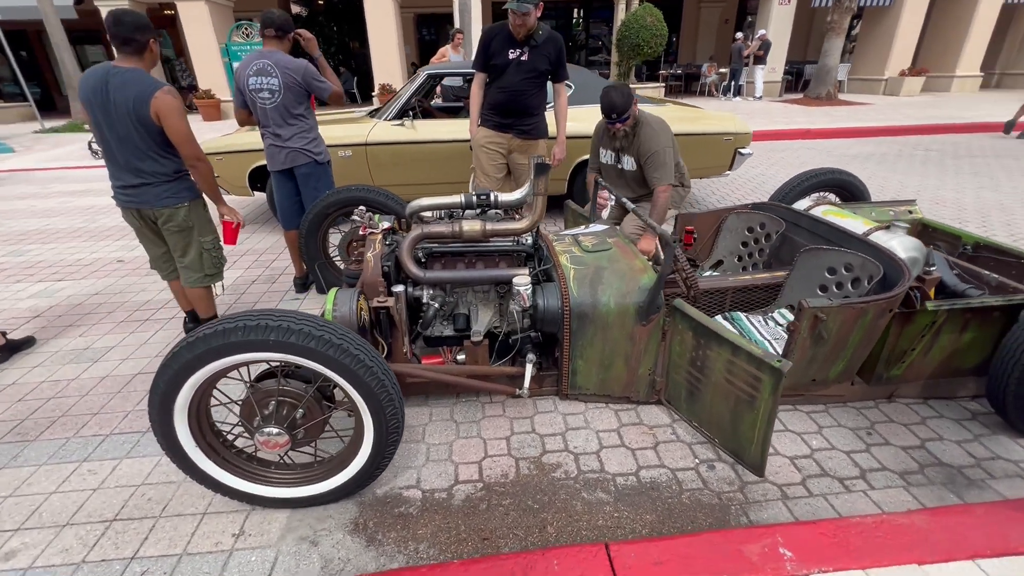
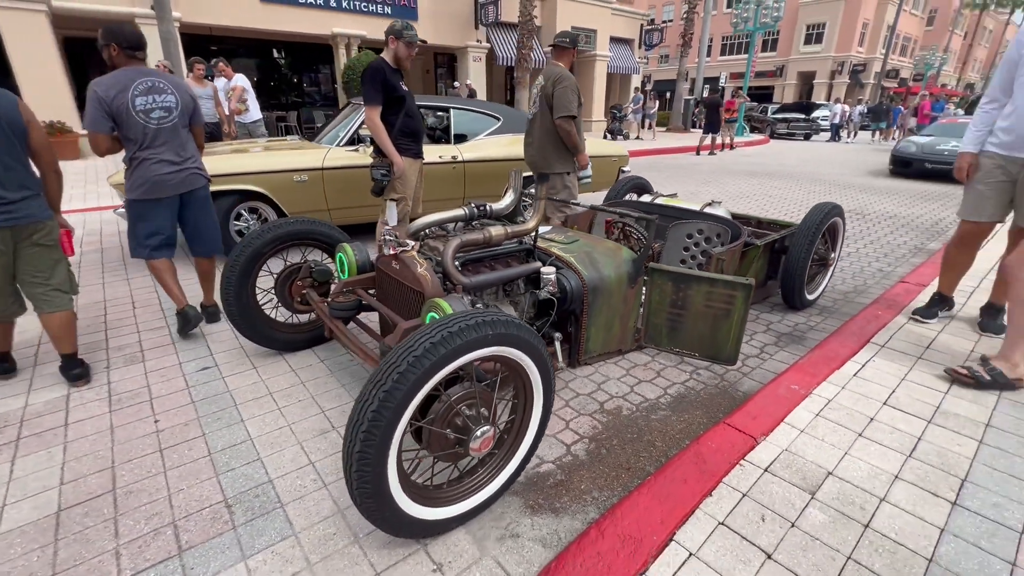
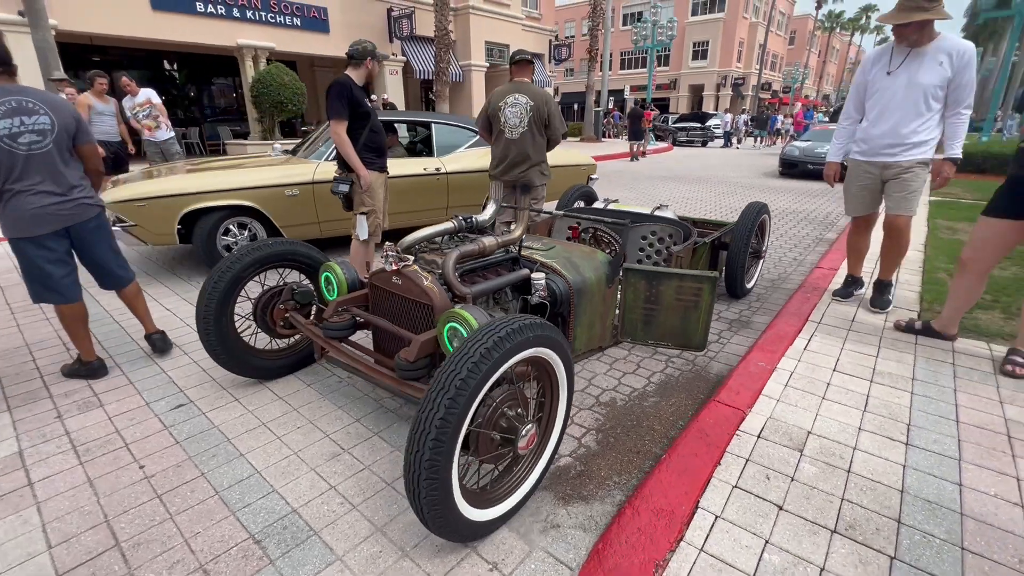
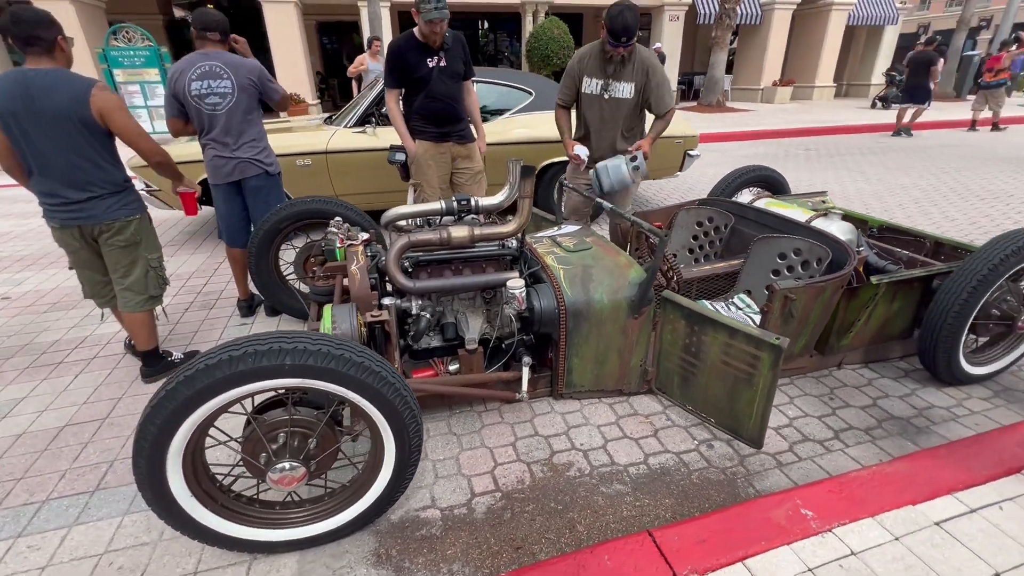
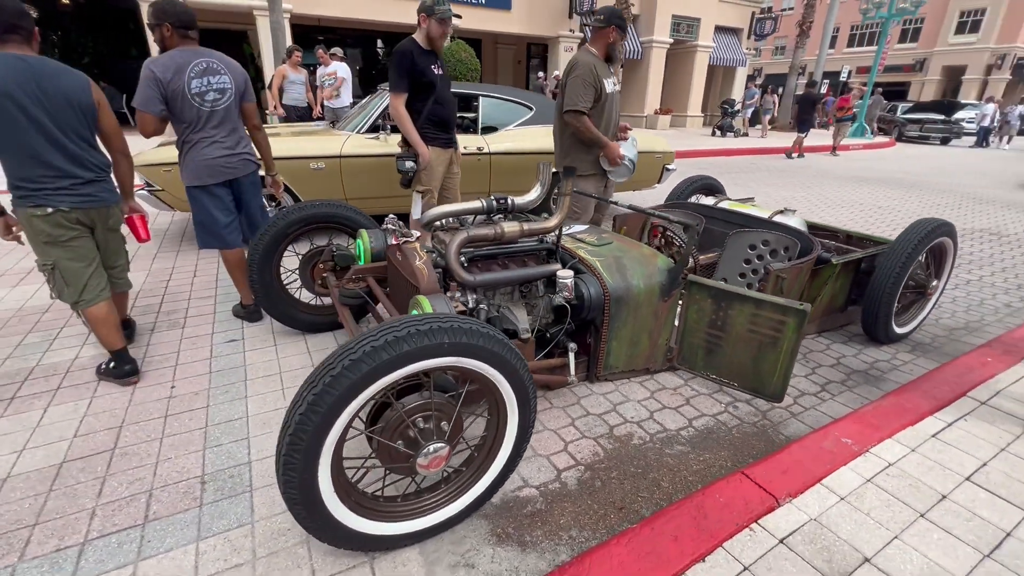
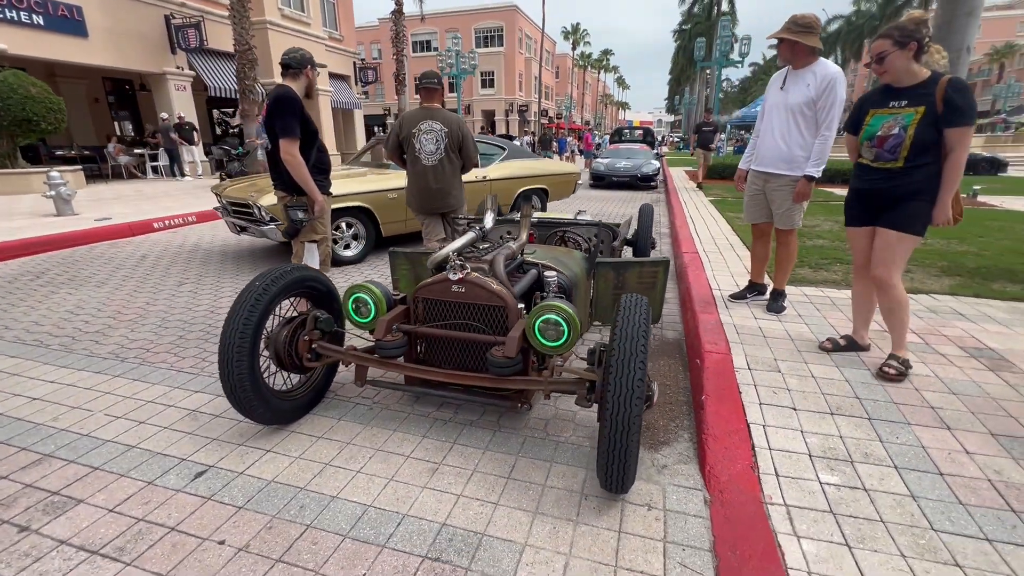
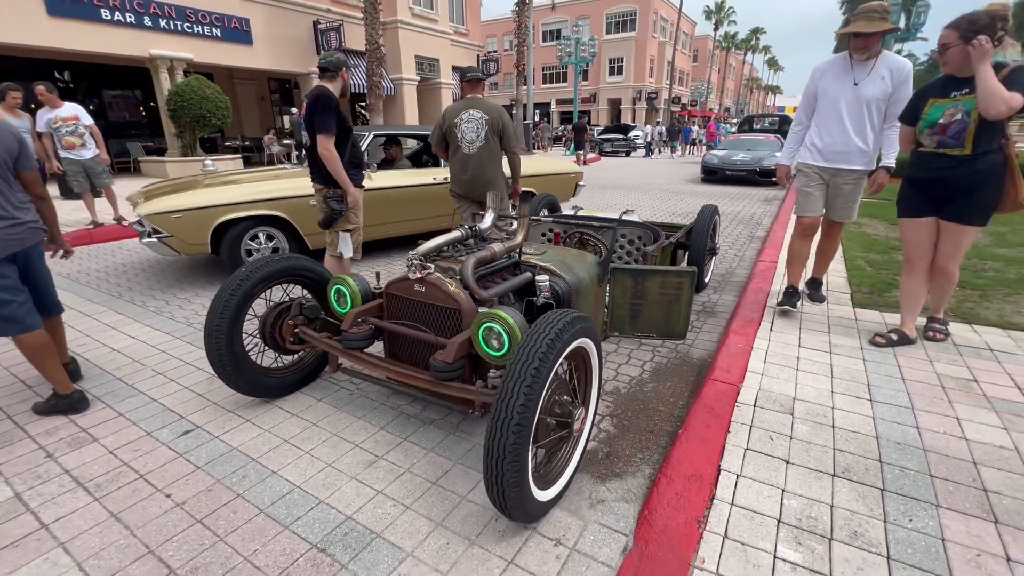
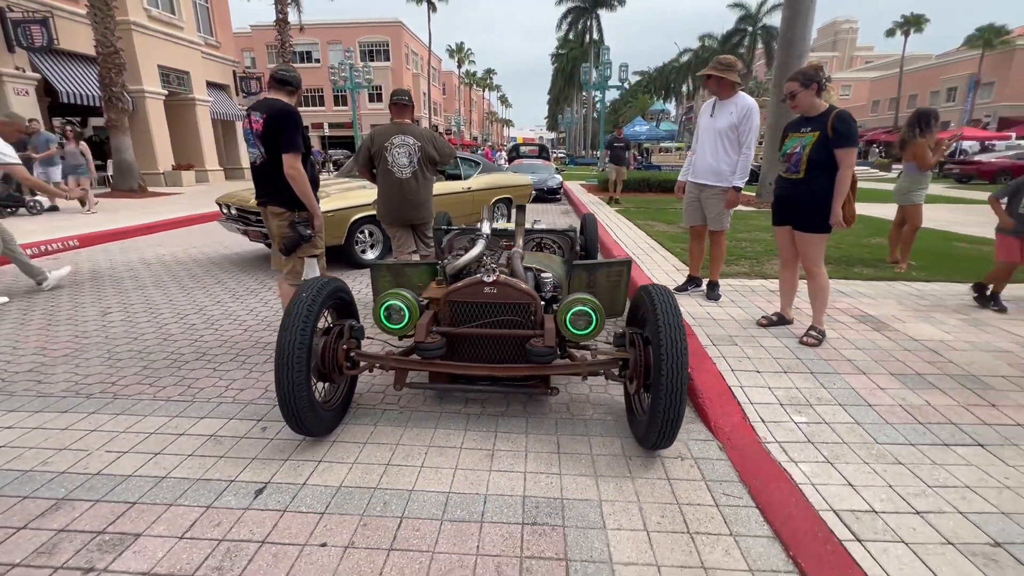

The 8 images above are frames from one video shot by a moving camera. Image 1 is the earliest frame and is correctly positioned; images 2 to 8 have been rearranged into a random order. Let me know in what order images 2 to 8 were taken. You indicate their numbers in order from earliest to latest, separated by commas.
4, 5, 2, 3, 7, 6, 8
